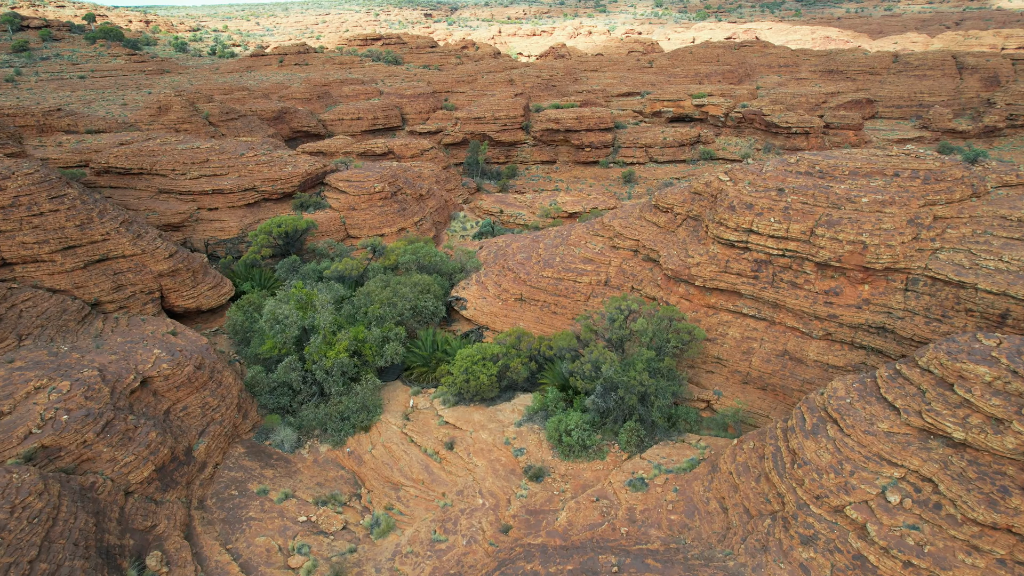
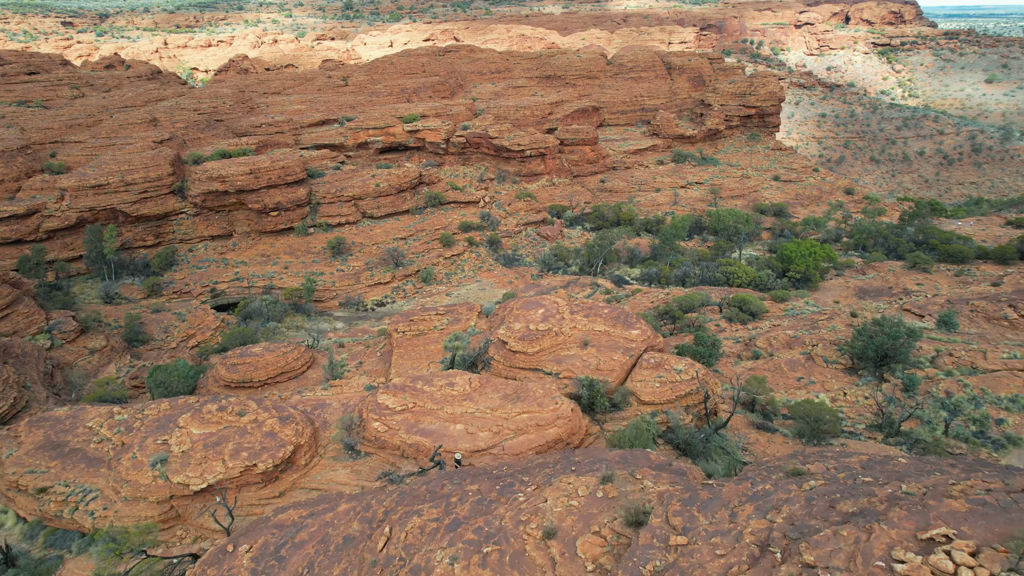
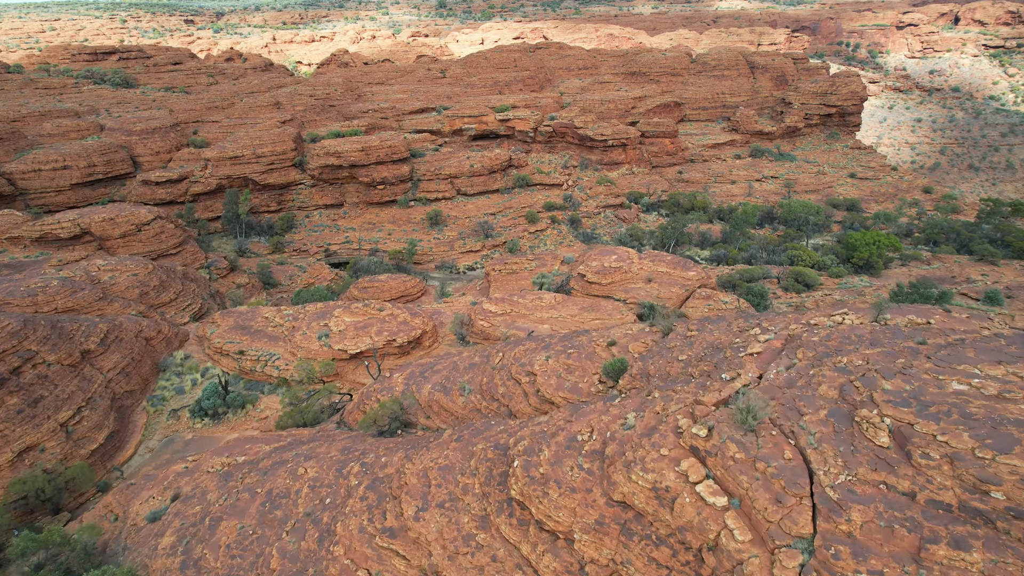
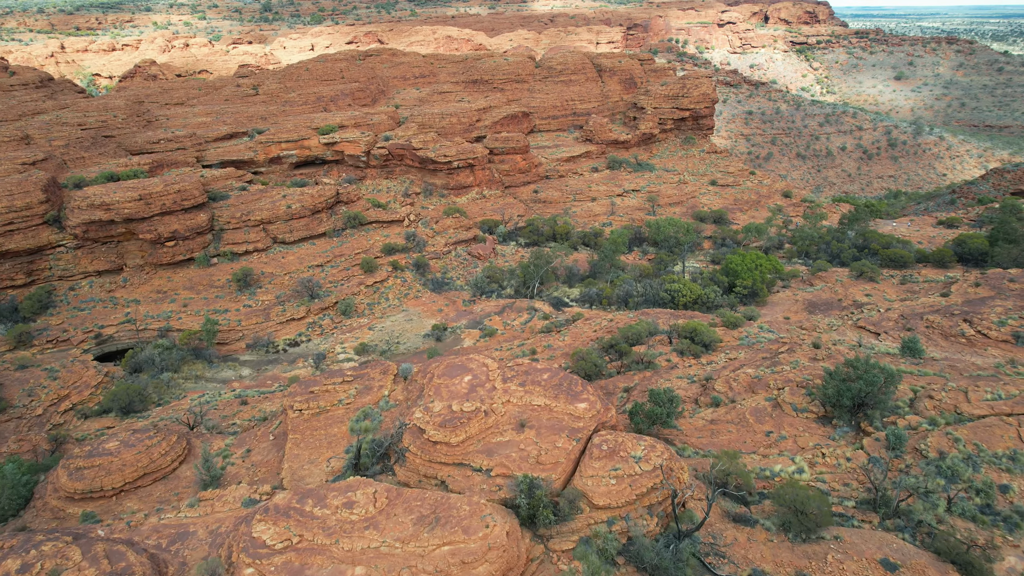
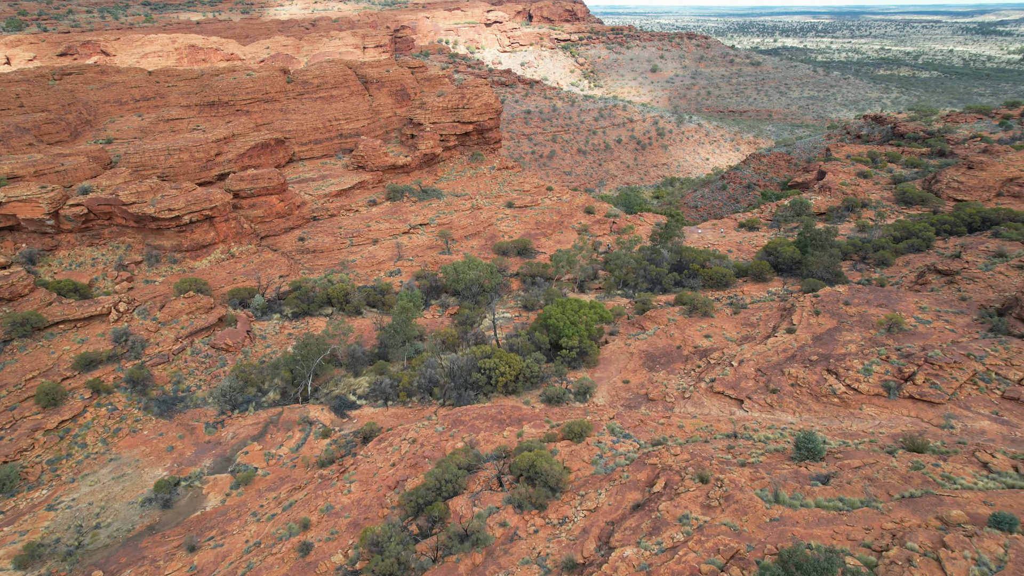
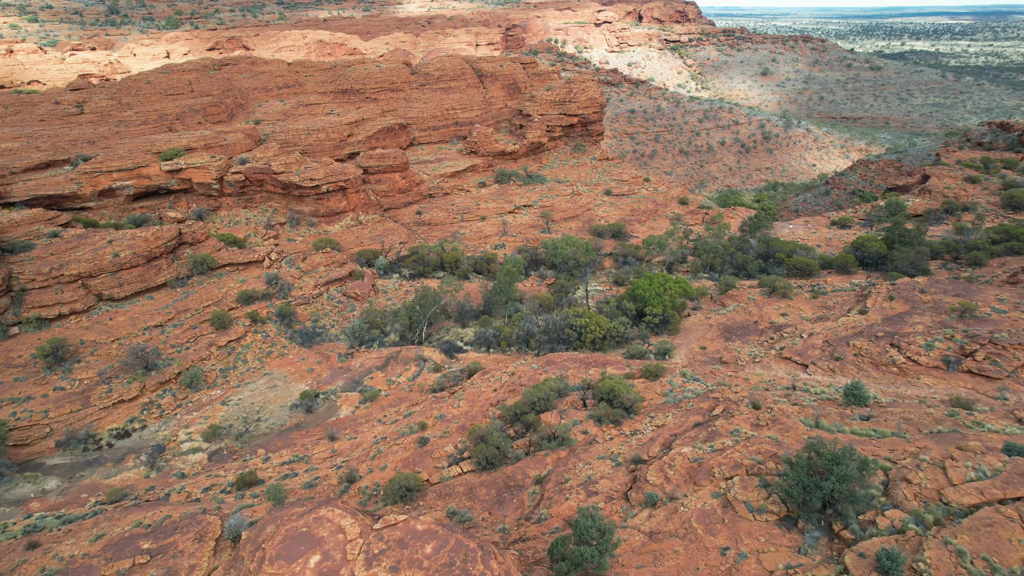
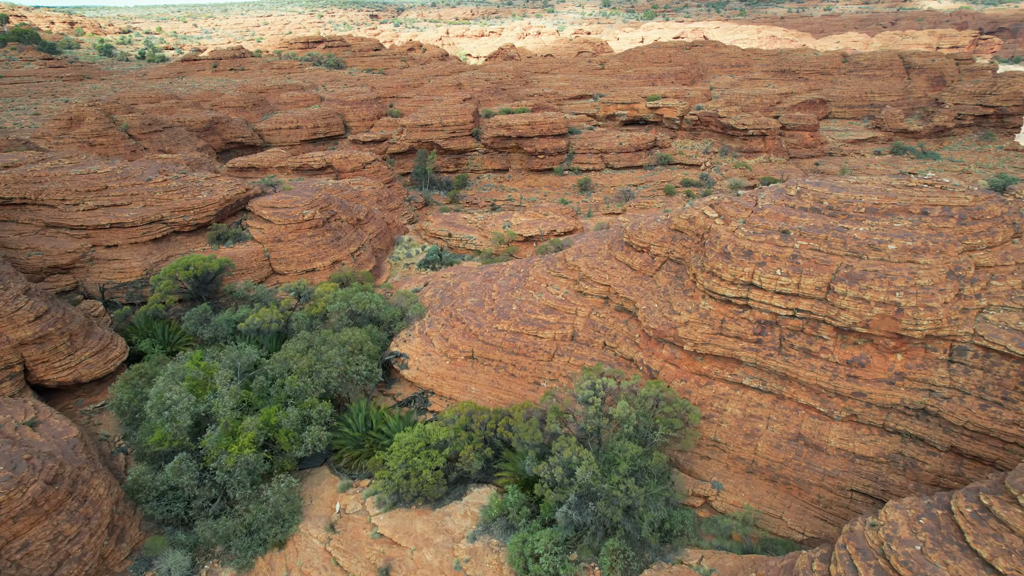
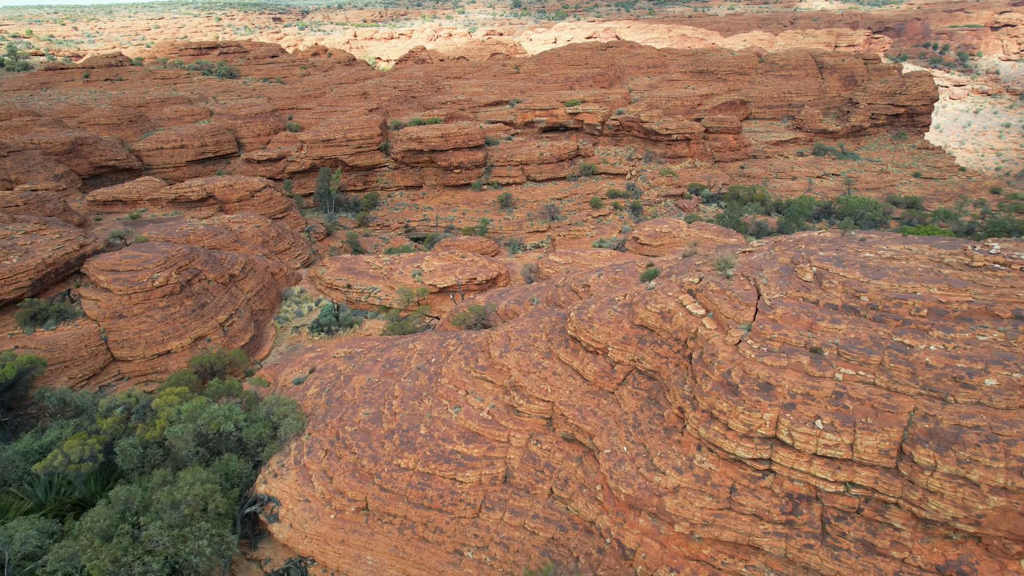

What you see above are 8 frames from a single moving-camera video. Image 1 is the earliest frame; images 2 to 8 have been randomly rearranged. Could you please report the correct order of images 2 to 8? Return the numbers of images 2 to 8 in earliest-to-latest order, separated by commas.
7, 8, 3, 2, 4, 6, 5
